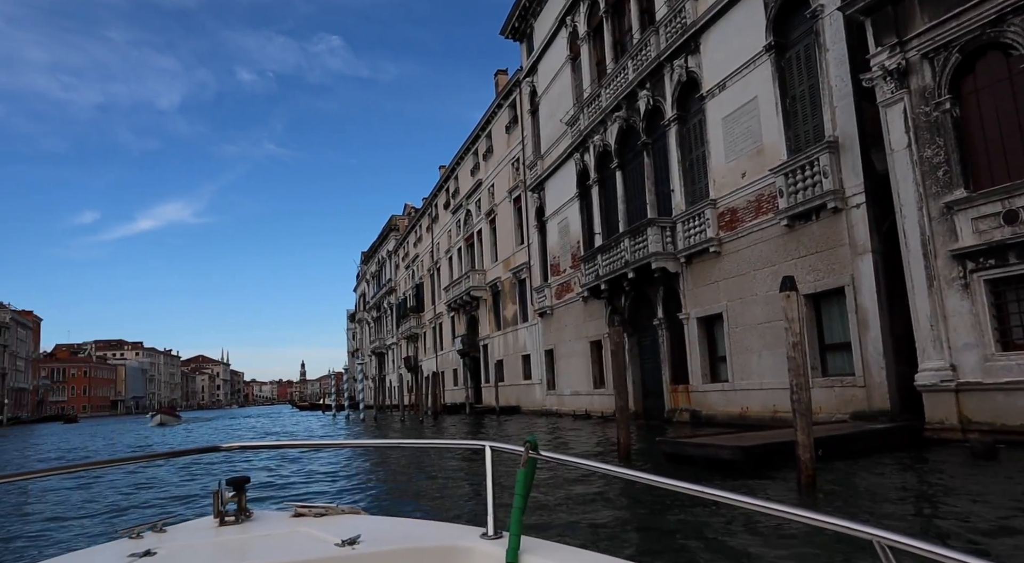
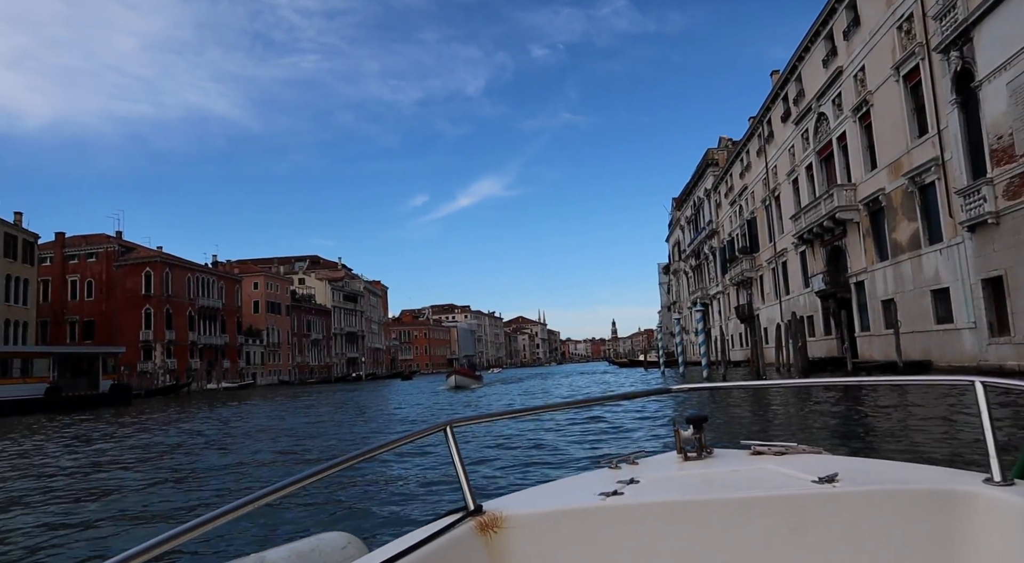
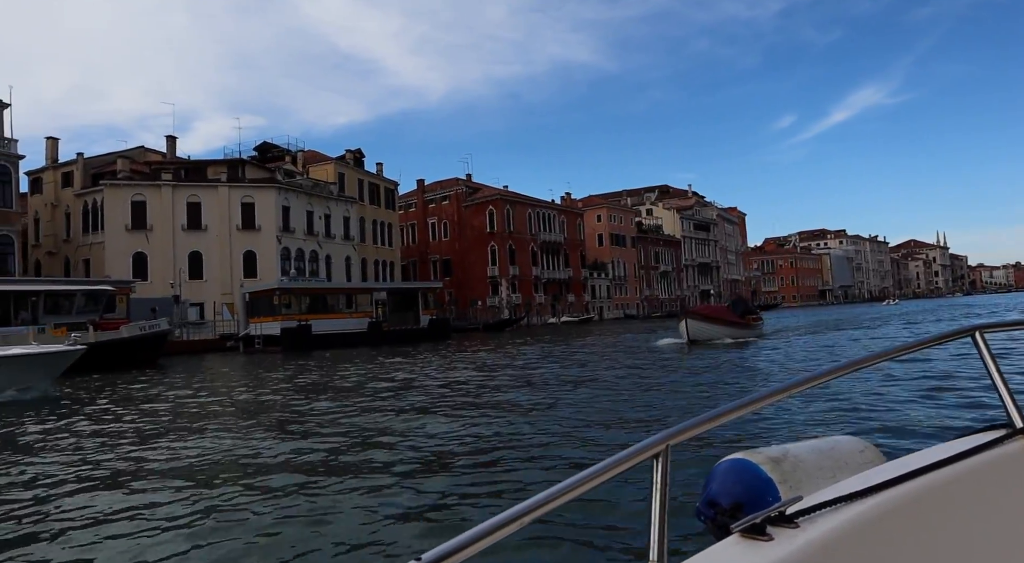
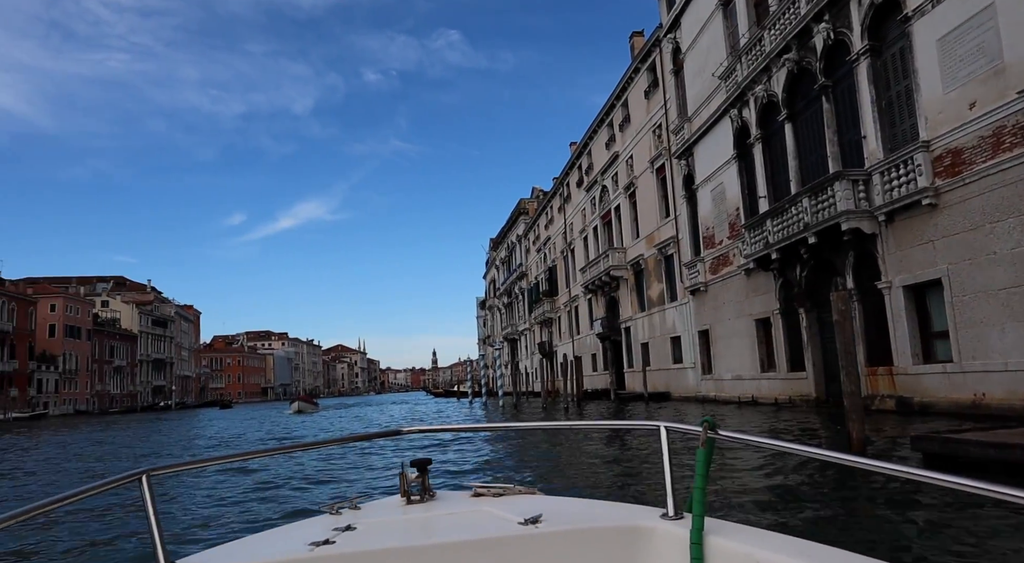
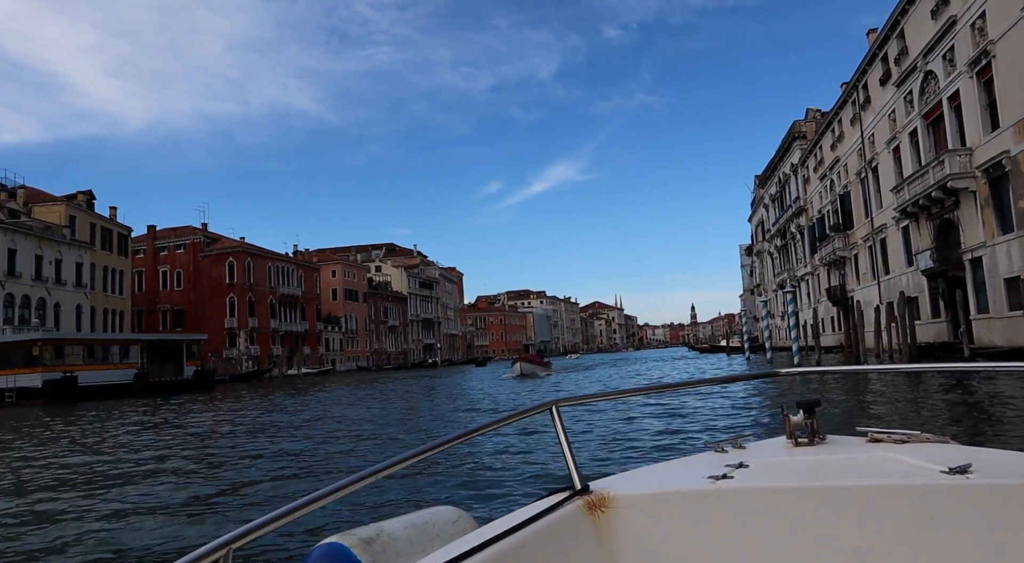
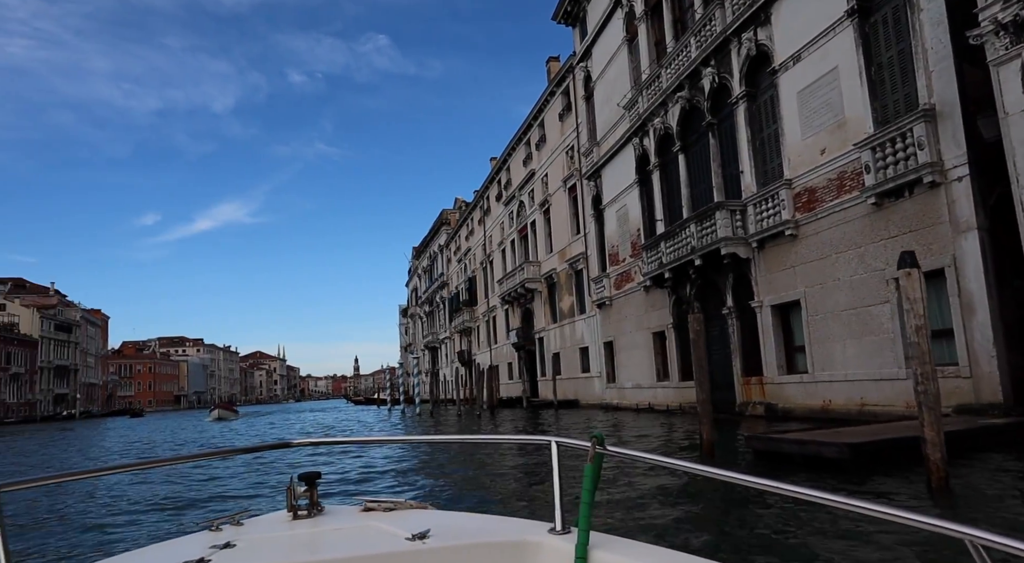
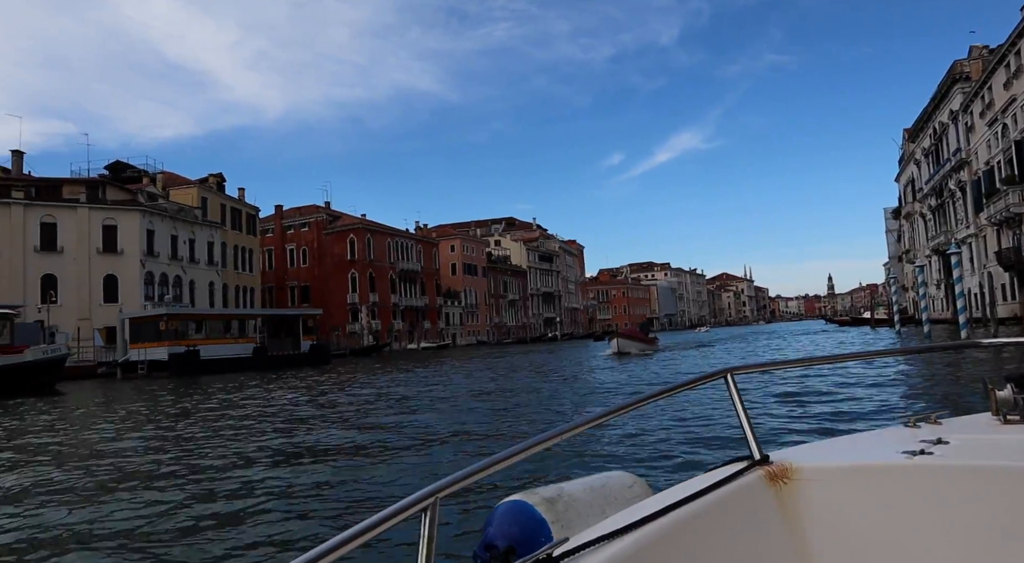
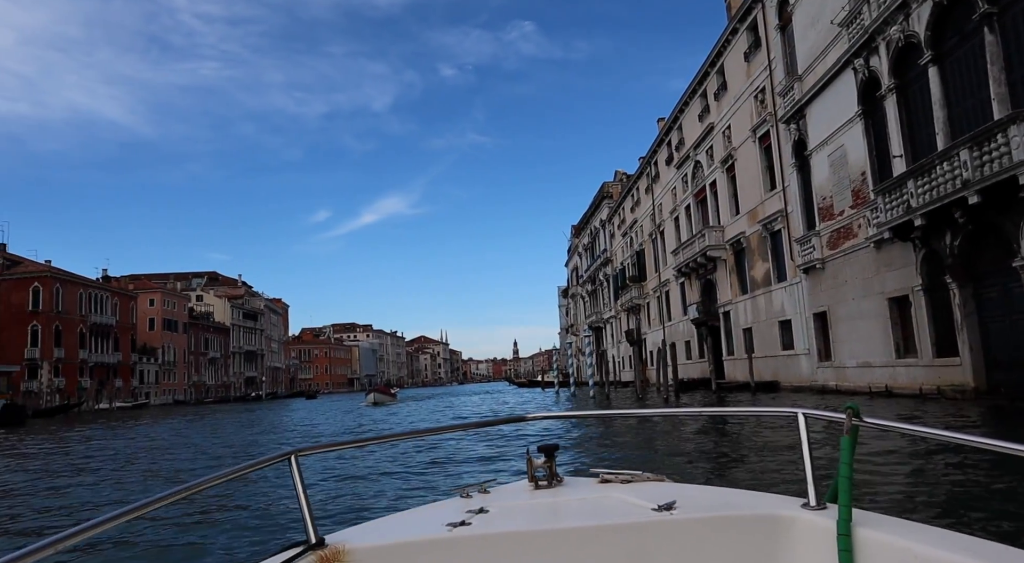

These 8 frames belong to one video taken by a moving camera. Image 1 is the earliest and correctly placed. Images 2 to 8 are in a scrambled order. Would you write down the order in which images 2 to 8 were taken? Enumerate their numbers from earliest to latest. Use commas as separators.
6, 4, 8, 2, 5, 7, 3
